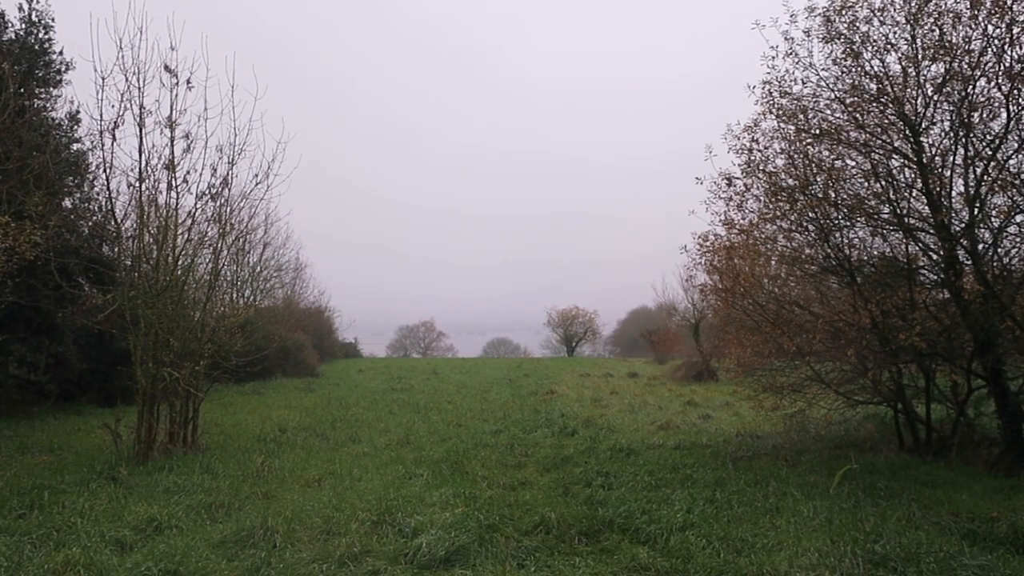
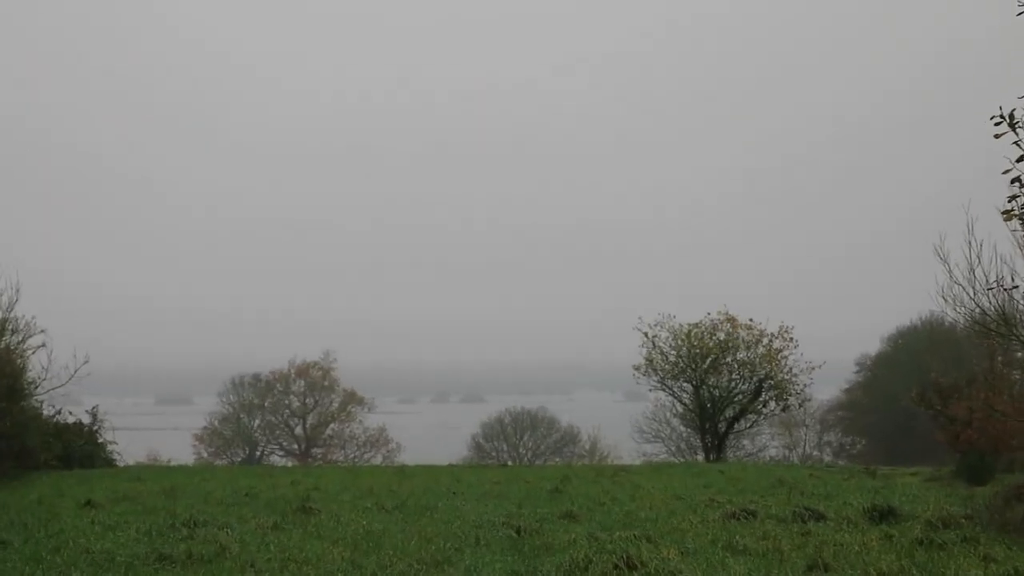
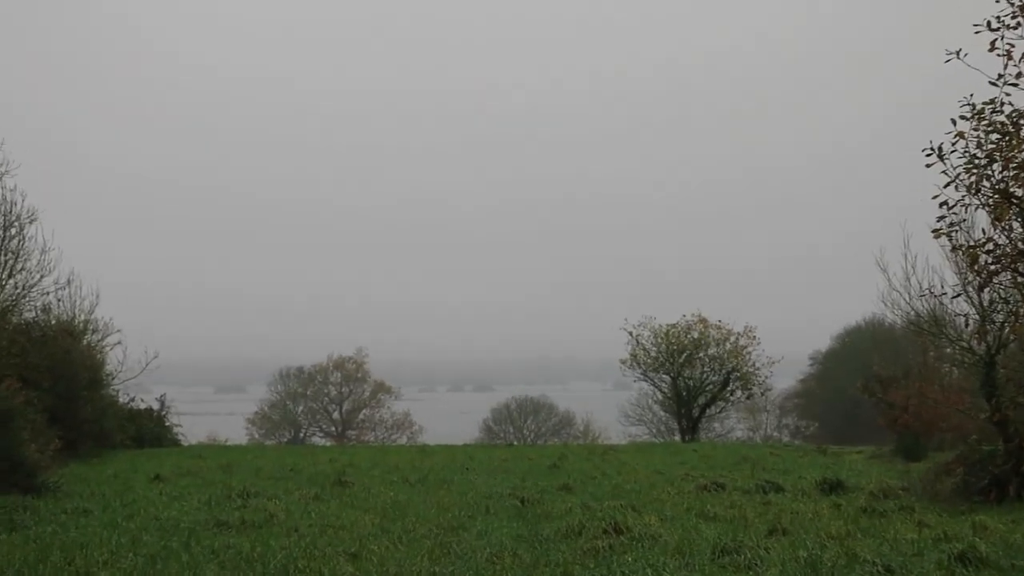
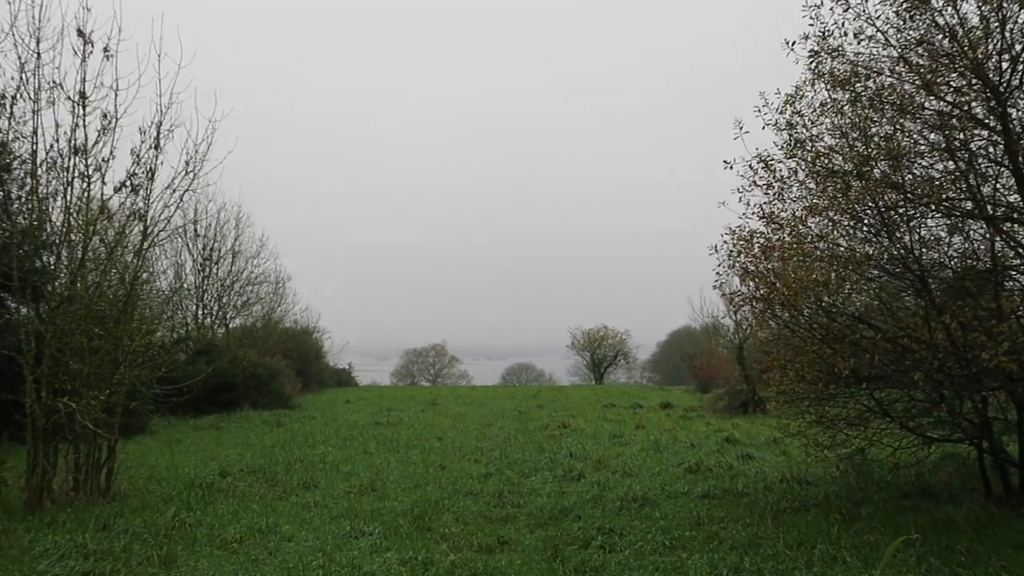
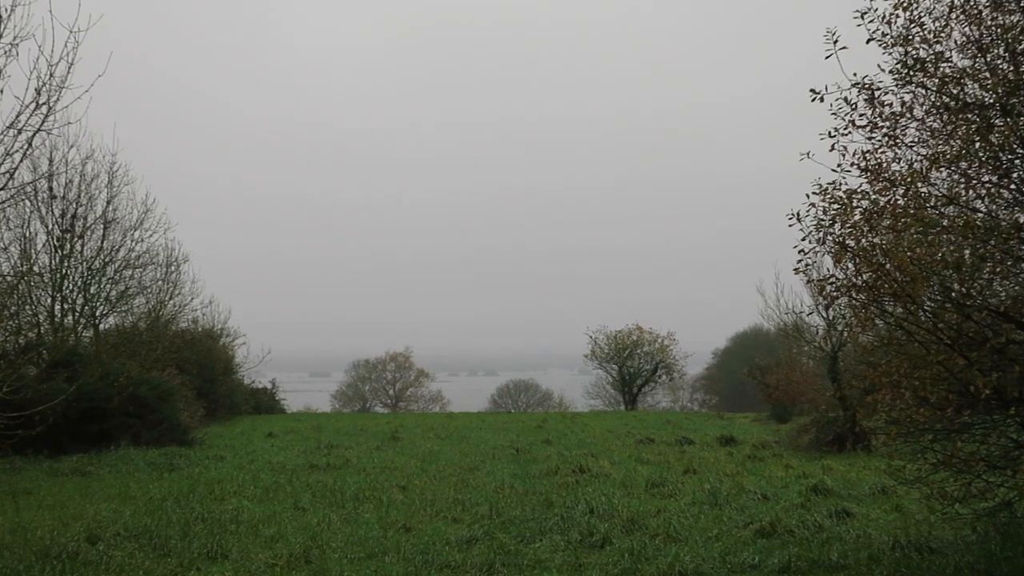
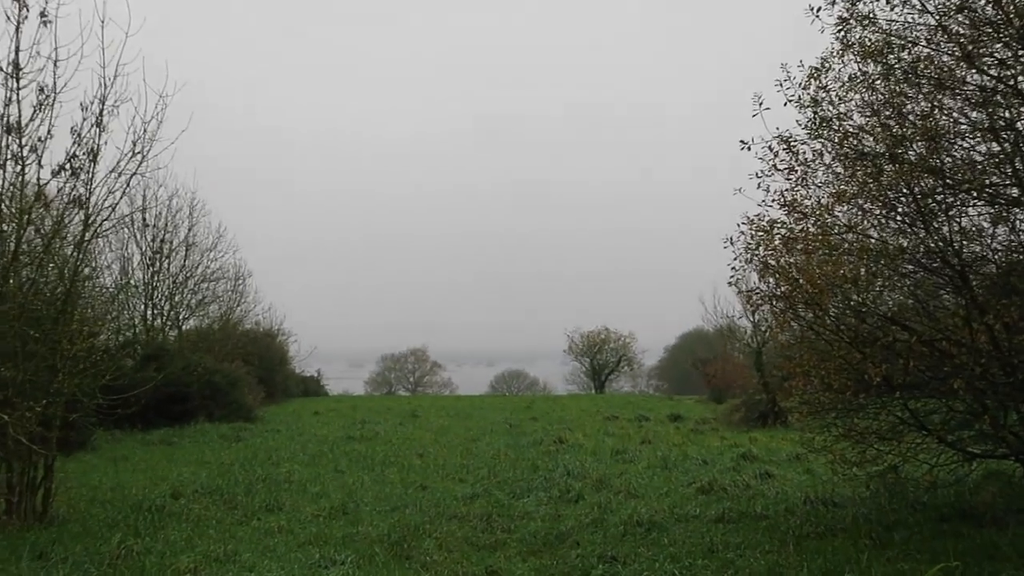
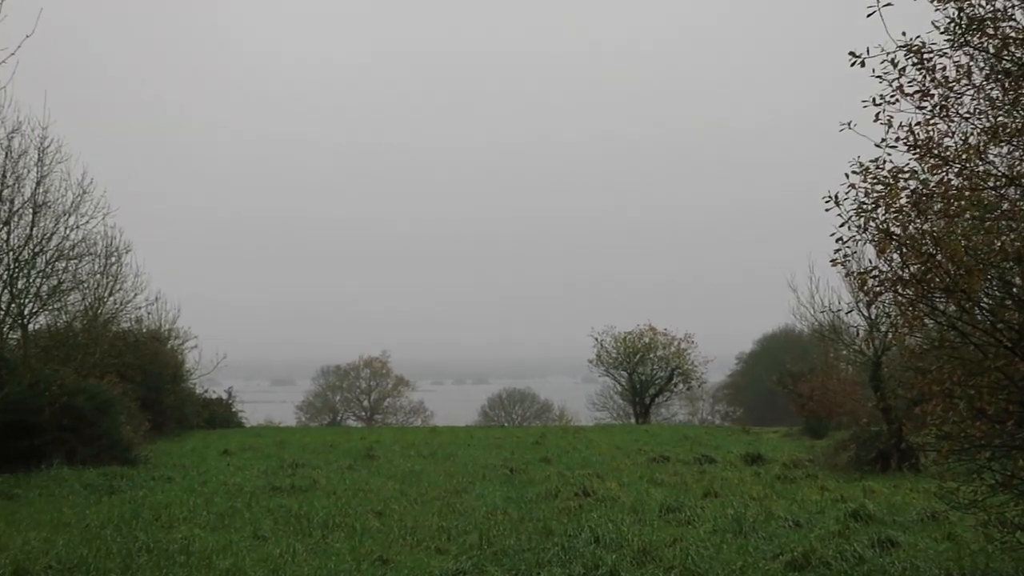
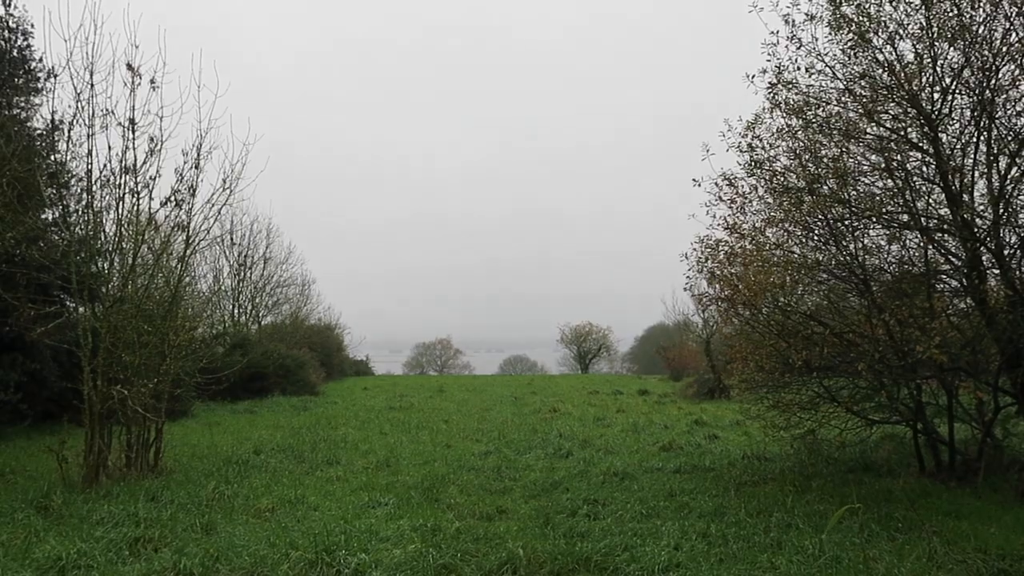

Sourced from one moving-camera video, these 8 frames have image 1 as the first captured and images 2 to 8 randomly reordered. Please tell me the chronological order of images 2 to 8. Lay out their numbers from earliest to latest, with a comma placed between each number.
8, 4, 6, 5, 7, 3, 2
